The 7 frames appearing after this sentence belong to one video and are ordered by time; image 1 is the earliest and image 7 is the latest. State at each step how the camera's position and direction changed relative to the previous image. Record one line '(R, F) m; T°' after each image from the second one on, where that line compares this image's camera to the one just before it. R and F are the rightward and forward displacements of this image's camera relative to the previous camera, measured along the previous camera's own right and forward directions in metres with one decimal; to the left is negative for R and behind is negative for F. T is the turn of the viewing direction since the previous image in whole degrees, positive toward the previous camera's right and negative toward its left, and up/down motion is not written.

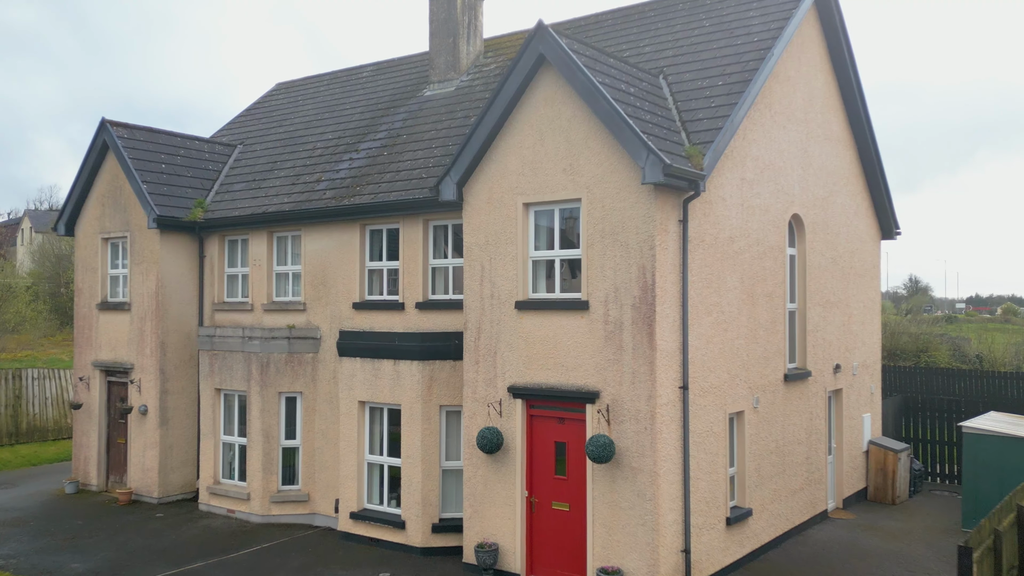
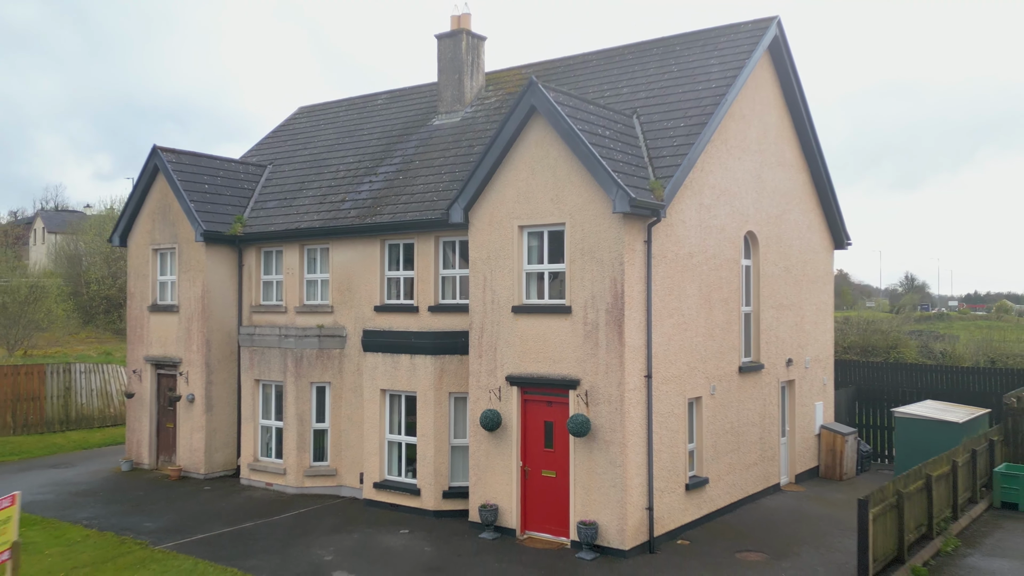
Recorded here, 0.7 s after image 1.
(0.0, -2.2) m; 0°
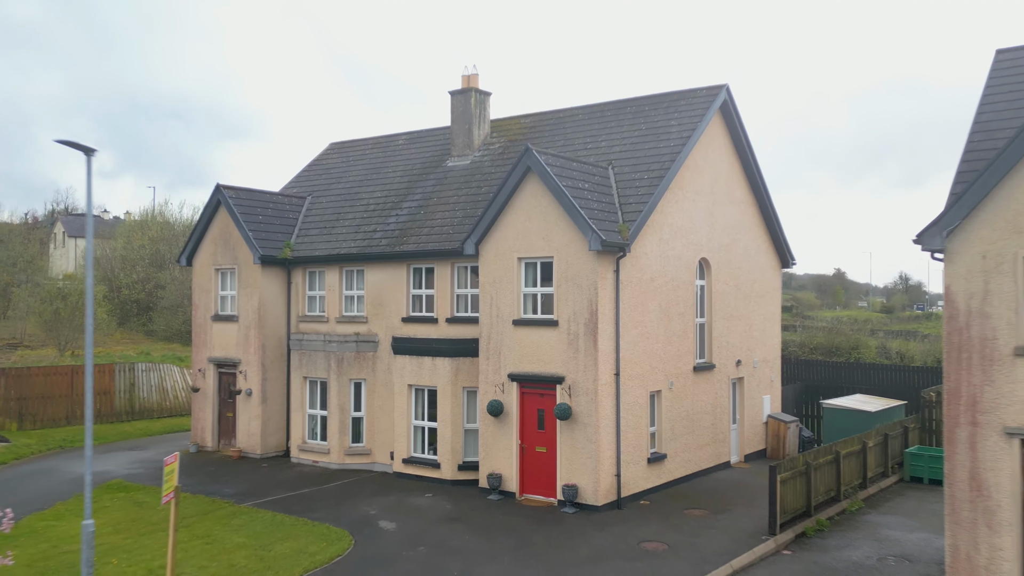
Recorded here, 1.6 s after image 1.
(0.0, -3.6) m; 0°
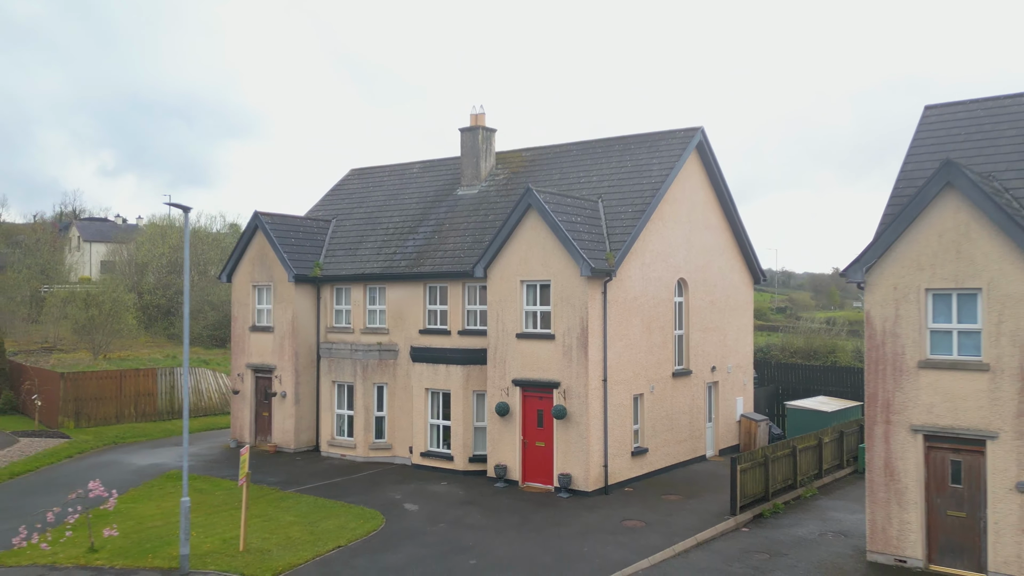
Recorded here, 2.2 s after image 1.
(0.0, -2.7) m; 0°
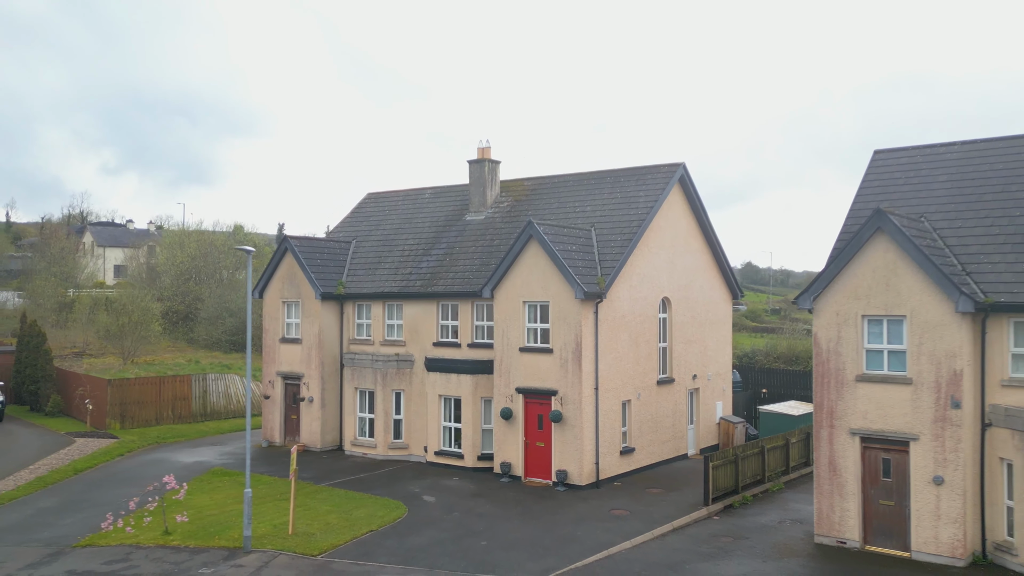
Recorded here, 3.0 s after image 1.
(0.0, -2.7) m; 0°
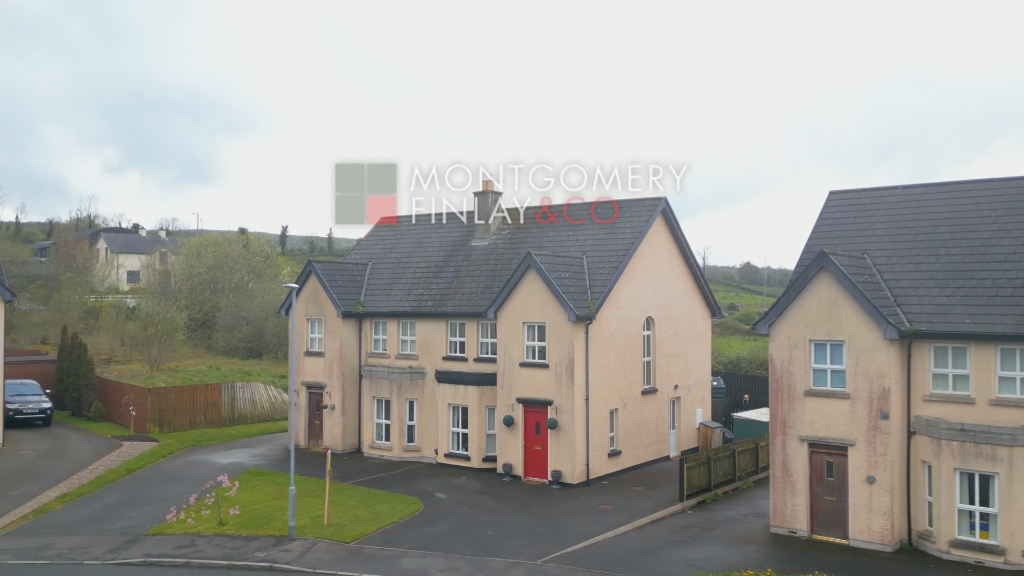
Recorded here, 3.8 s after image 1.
(0.0, -3.0) m; 0°
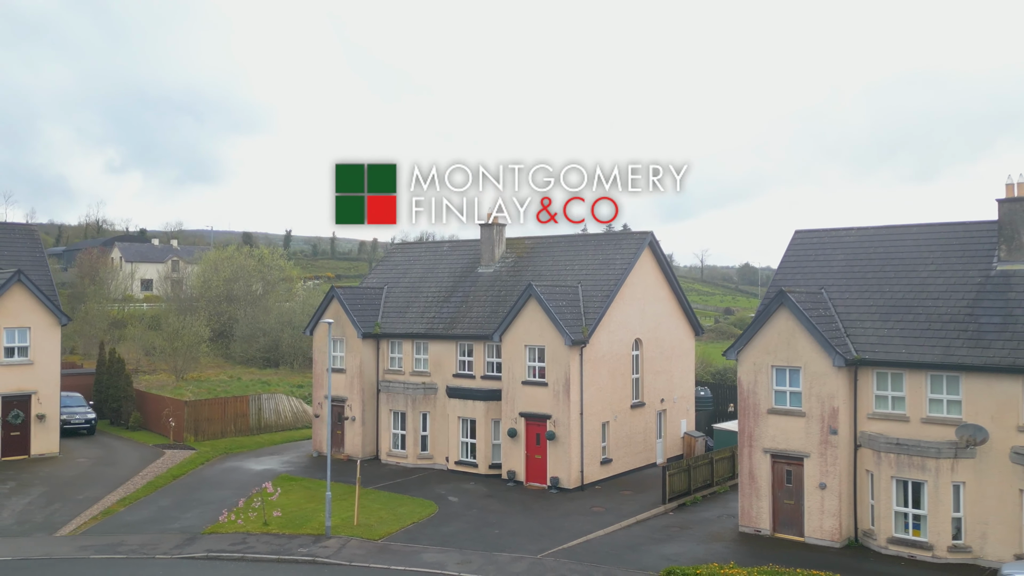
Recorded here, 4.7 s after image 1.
(-0.1, -3.2) m; 0°
